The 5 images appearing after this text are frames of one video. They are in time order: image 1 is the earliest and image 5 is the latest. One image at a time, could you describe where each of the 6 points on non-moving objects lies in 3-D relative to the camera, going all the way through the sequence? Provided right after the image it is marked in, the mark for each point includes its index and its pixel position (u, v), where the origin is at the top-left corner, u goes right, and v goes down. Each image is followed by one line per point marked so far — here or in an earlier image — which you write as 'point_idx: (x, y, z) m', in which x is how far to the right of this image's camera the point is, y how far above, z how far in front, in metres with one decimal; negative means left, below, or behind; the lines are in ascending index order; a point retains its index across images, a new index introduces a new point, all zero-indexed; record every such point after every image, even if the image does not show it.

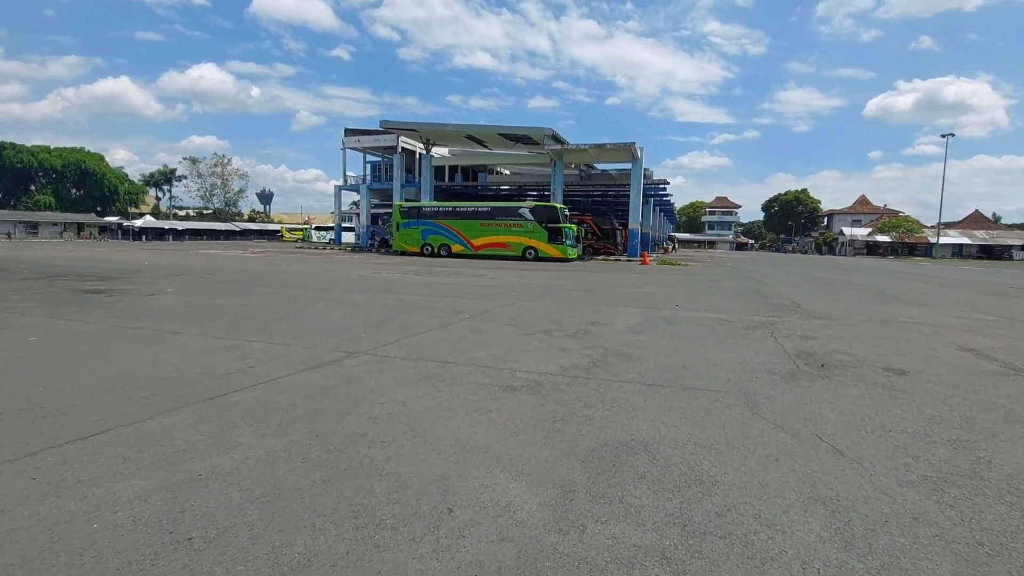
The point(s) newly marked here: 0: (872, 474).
0: (+2.3, -1.2, +3.3) m
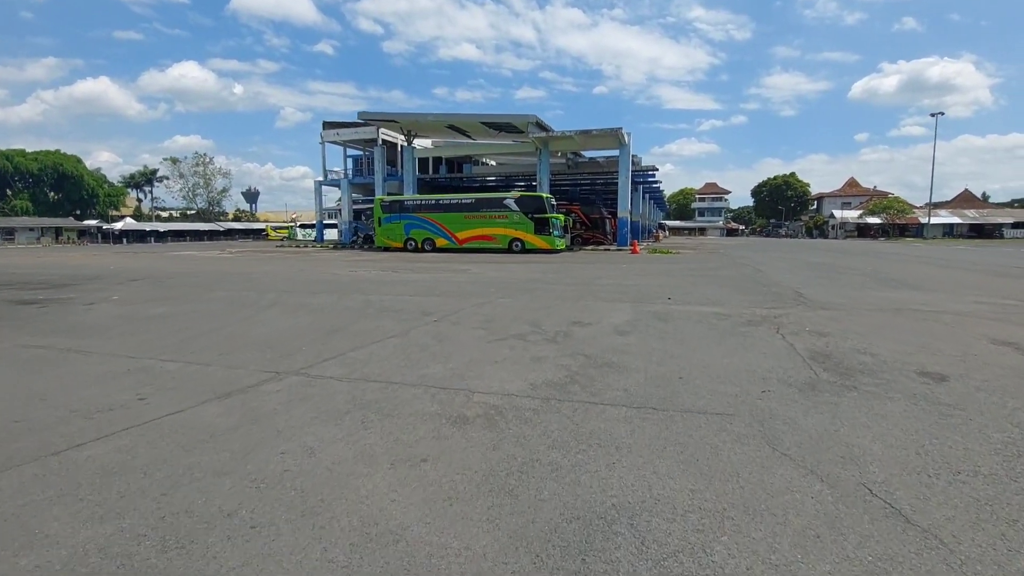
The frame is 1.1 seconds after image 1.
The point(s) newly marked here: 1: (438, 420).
0: (+1.9, -1.2, +2.3) m
1: (-0.6, -1.0, +4.0) m
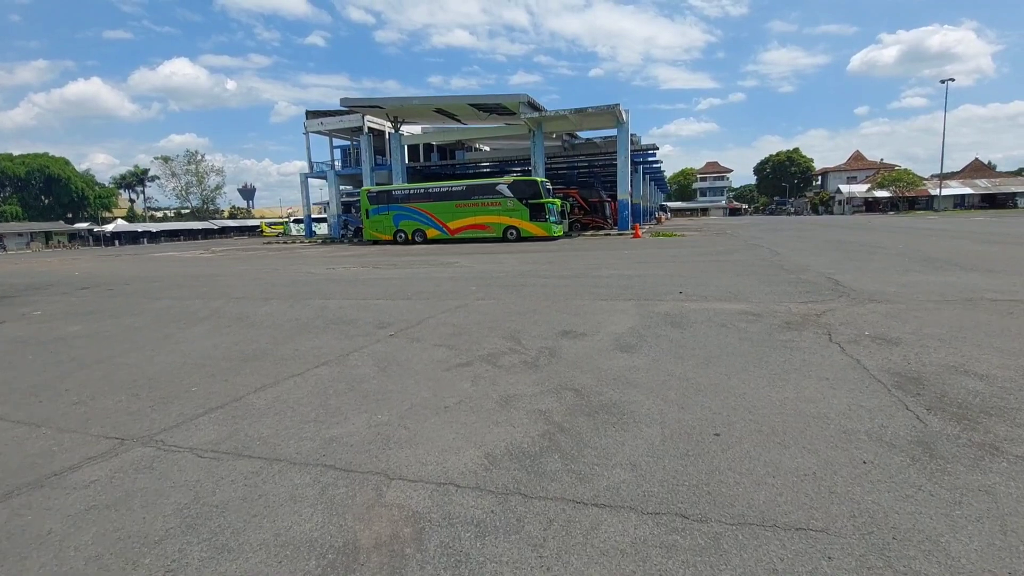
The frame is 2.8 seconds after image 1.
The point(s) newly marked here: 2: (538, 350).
0: (+1.6, -1.3, +0.5) m
1: (-0.9, -1.2, +2.3) m
2: (+0.3, -0.7, +5.7) m
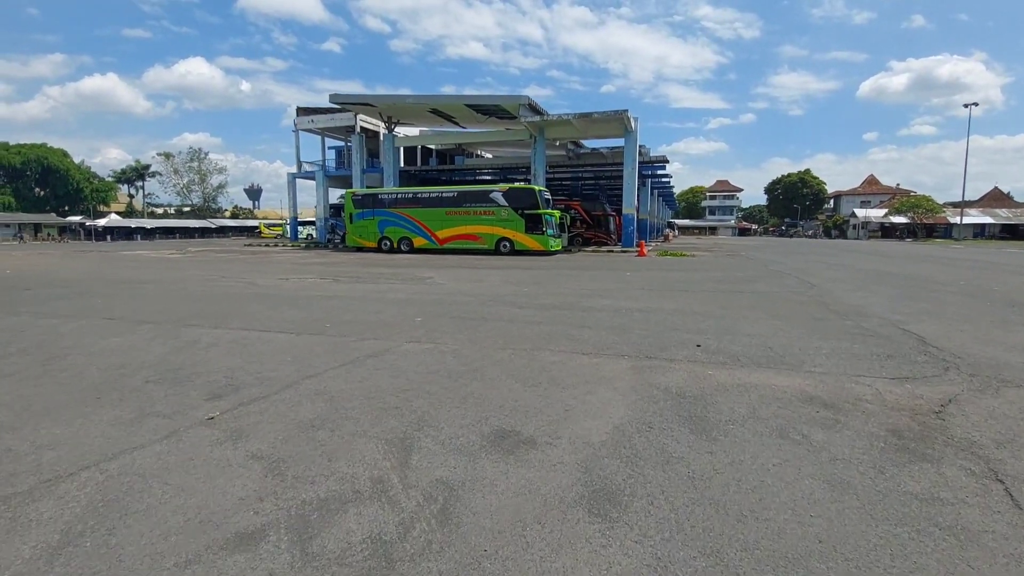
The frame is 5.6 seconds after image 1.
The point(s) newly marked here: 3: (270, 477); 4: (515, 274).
0: (+0.8, -1.7, -2.3) m
1: (-1.7, -1.5, -0.6) m
2: (-0.5, -1.1, +2.9) m
3: (-1.4, -1.1, +3.1) m
4: (+0.1, +0.5, +17.1) m
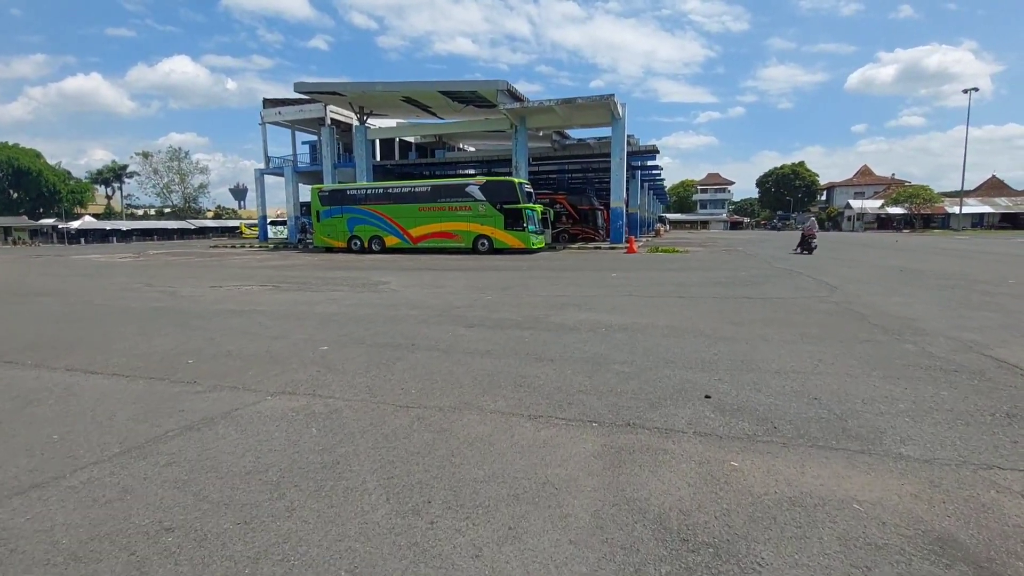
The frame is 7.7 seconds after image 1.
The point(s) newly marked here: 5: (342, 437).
0: (+0.2, -1.9, -4.5) m
1: (-2.3, -1.8, -2.8) m
2: (-1.1, -1.3, +0.7) m
3: (-2.1, -1.3, +0.9) m
4: (-0.8, +0.3, +14.9) m
5: (-1.1, -1.0, +3.6) m
